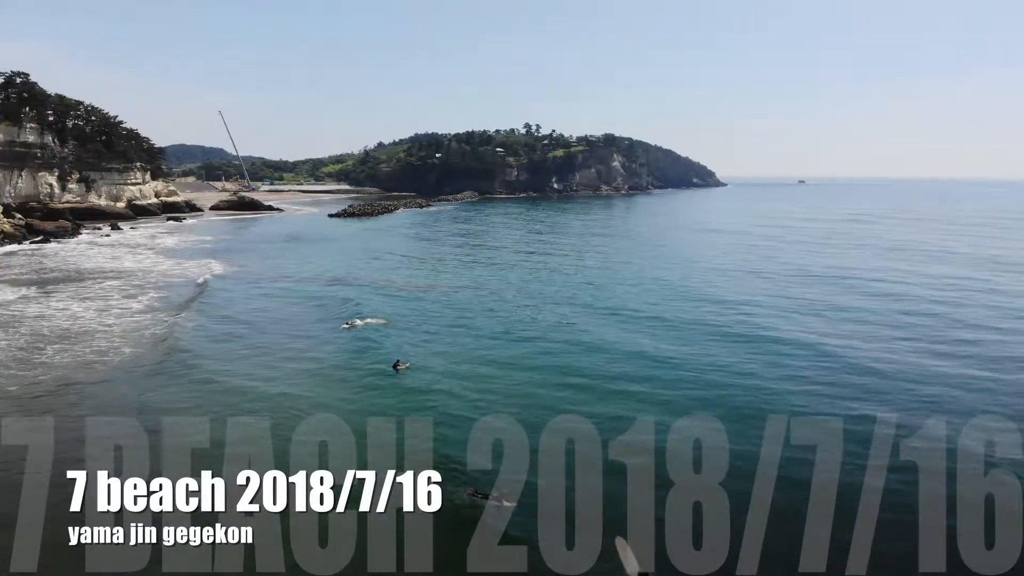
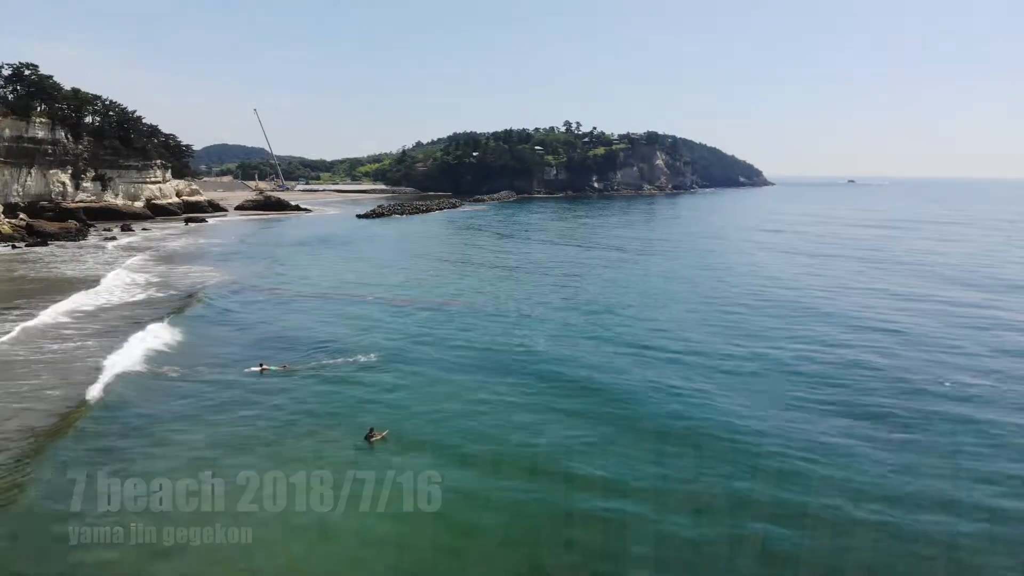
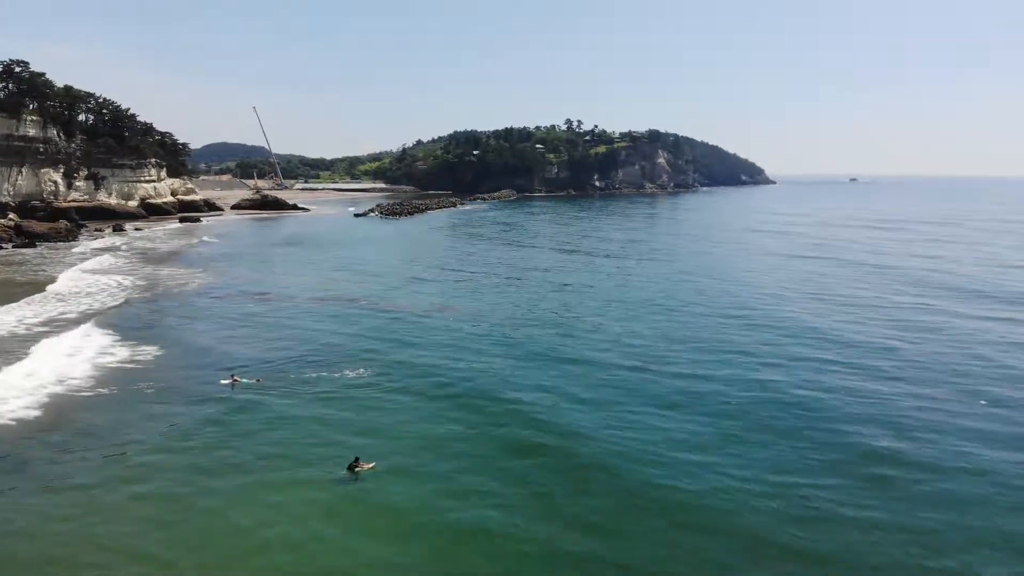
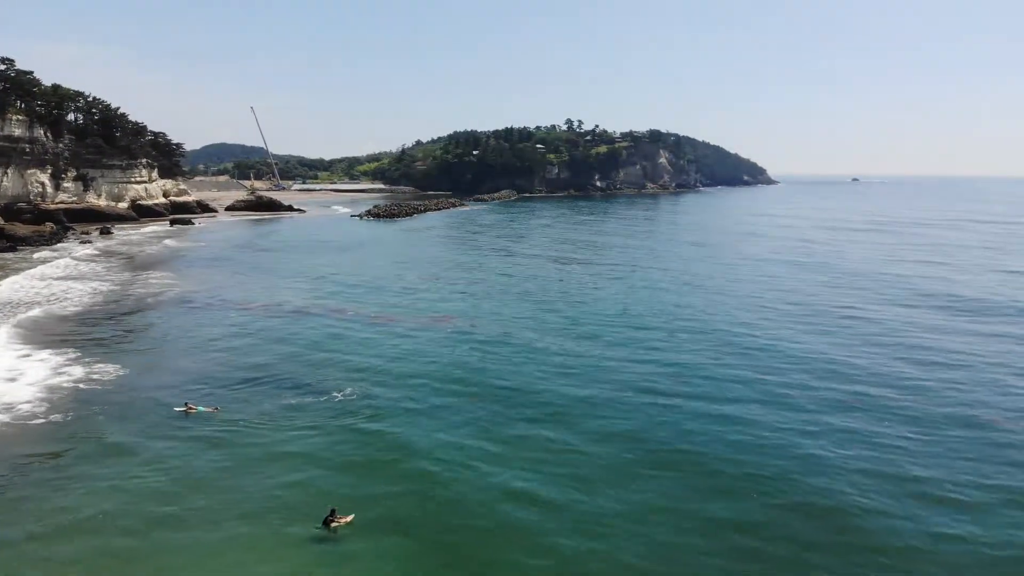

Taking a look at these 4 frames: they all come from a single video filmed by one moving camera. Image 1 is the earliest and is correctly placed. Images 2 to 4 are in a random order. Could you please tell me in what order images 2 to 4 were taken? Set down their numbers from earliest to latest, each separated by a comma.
2, 3, 4
